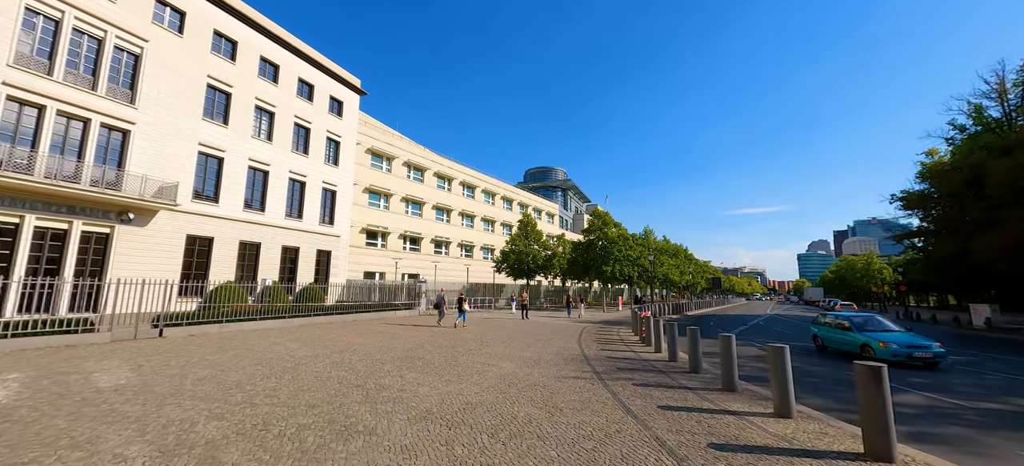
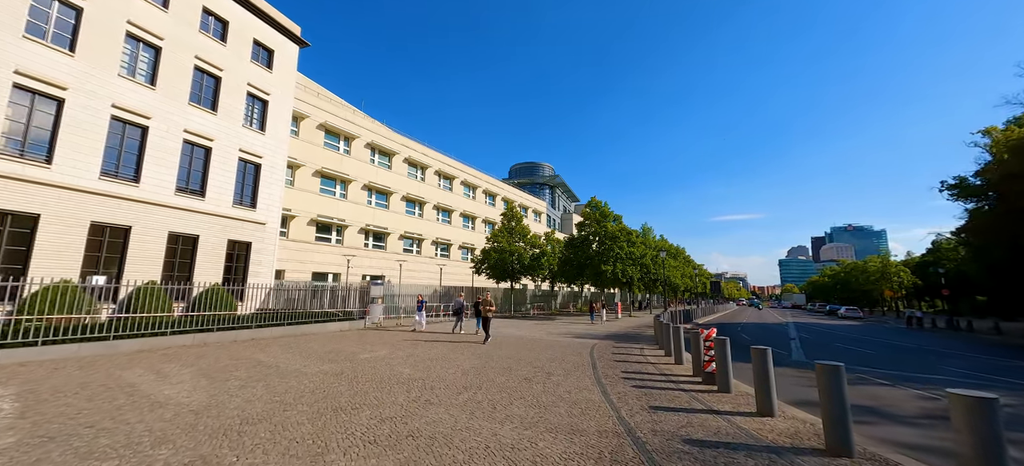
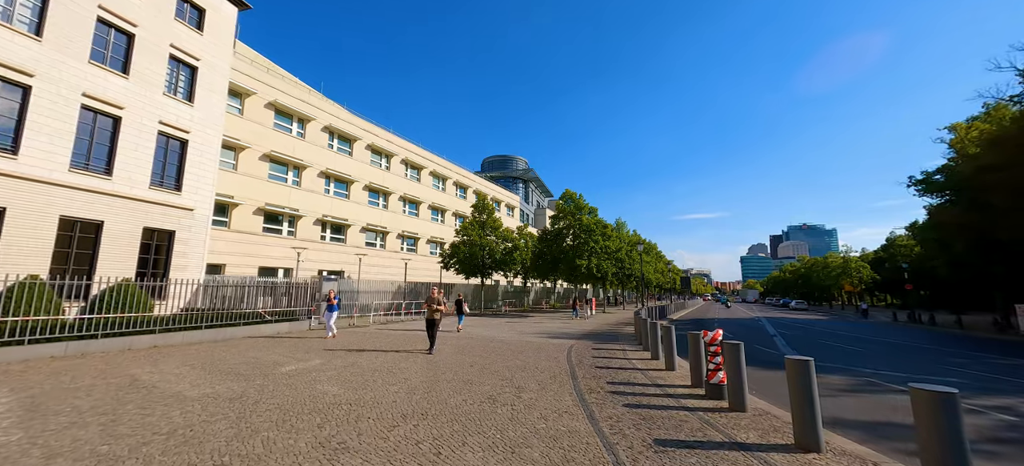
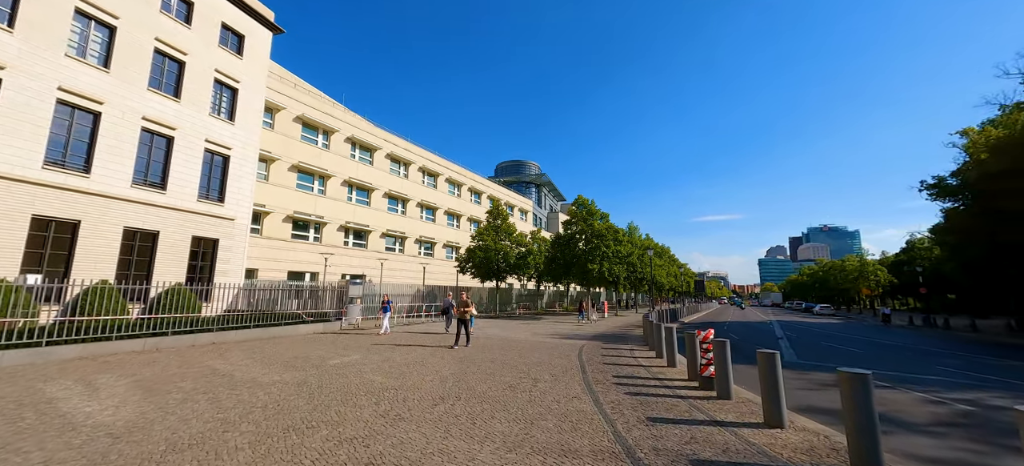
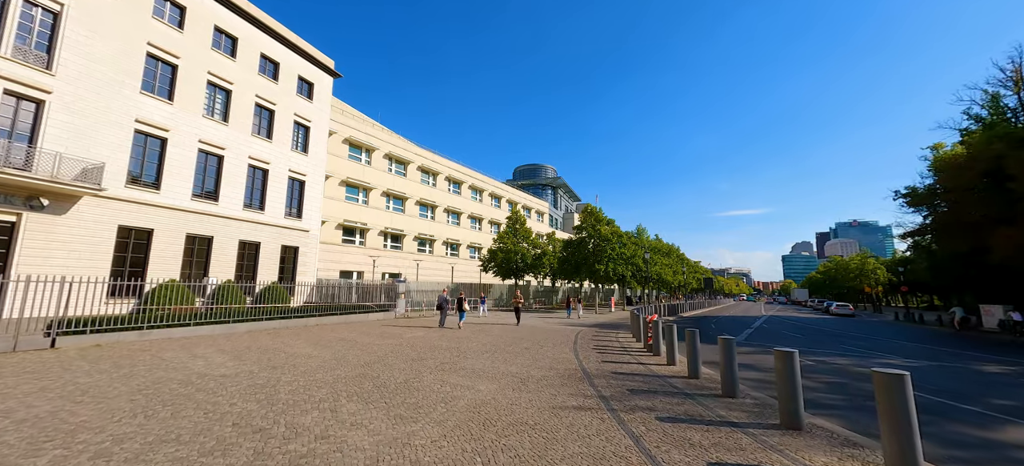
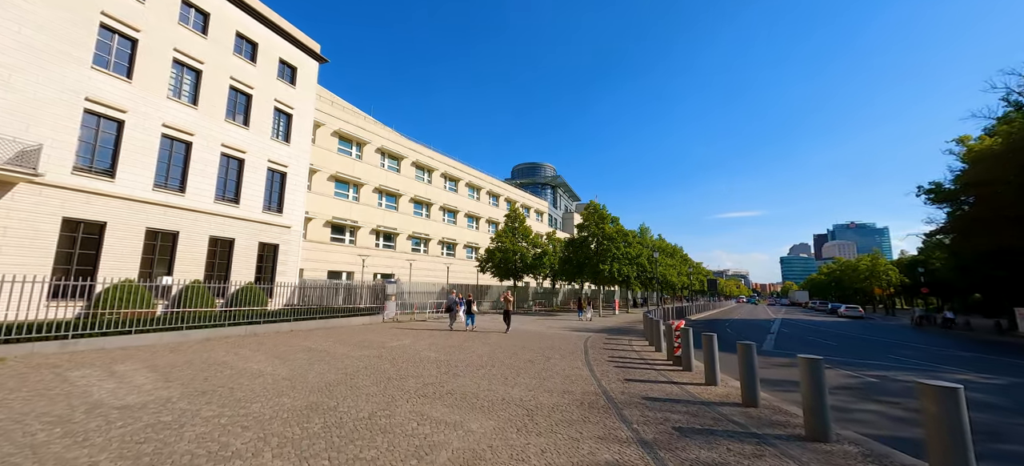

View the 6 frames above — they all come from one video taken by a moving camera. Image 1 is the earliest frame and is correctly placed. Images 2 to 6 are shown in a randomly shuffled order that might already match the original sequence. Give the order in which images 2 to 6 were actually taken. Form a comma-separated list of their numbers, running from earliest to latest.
5, 6, 2, 4, 3
